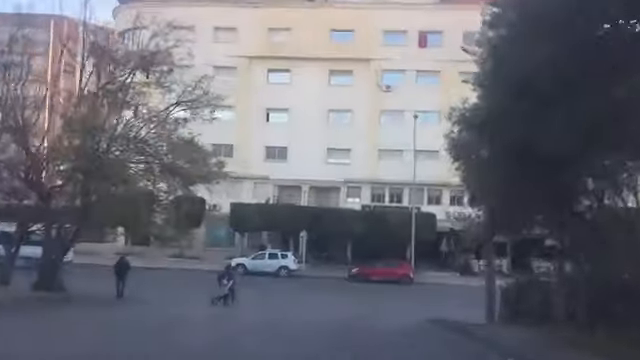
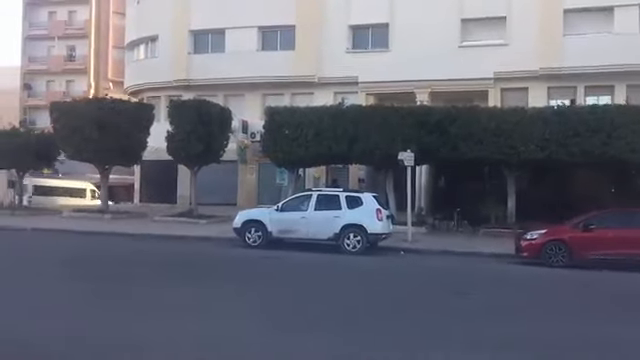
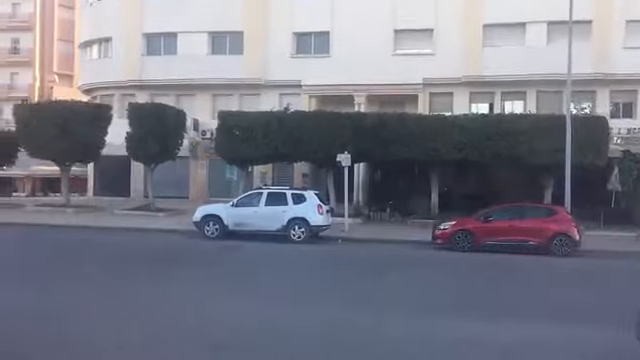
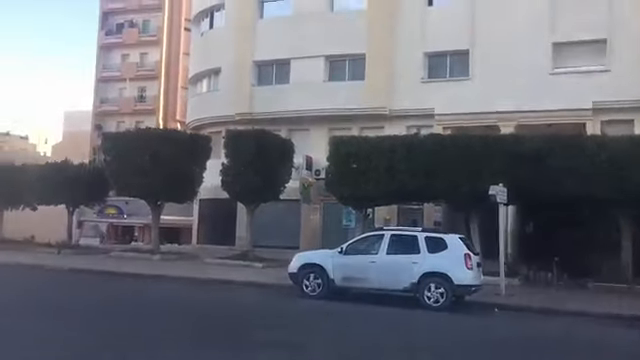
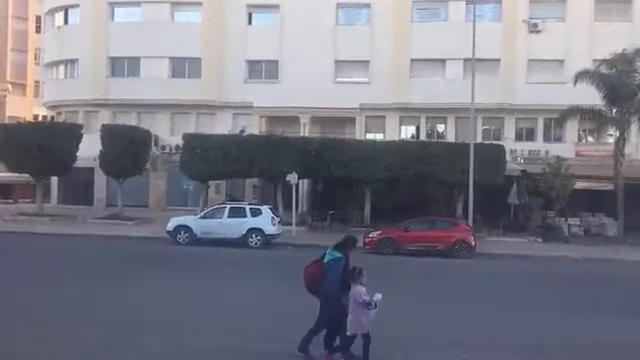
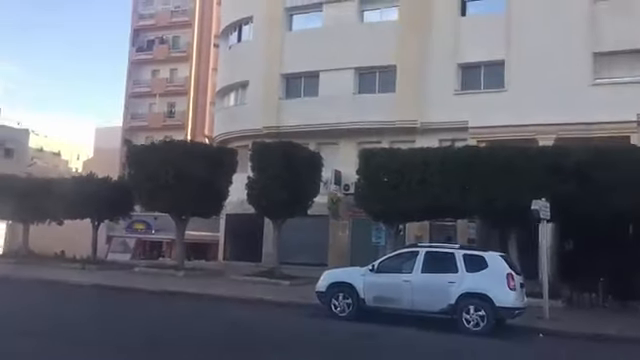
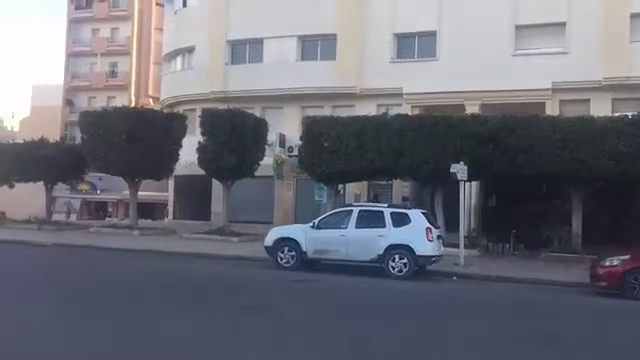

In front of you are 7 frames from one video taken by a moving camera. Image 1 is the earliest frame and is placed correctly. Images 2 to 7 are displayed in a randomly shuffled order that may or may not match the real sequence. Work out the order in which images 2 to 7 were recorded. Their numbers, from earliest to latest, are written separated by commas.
5, 3, 2, 7, 4, 6
